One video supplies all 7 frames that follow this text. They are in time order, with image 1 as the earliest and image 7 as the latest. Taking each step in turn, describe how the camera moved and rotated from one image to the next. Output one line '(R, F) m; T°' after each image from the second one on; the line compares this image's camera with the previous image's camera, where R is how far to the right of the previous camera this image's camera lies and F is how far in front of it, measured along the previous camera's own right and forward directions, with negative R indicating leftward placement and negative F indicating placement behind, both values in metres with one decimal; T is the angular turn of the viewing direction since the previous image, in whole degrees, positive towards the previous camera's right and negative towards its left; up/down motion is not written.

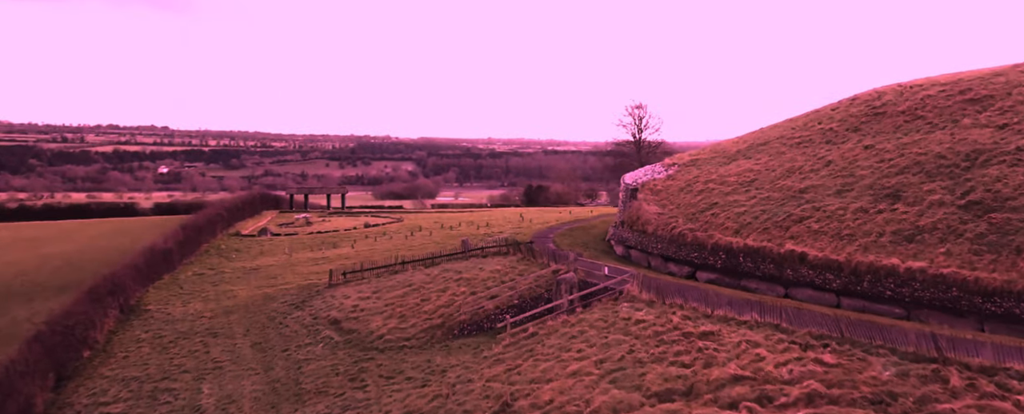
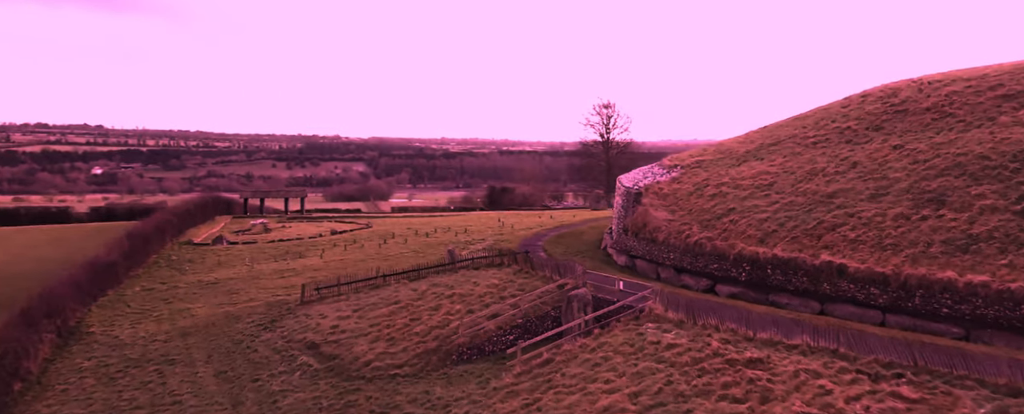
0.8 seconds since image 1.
(-1.5, +2.2) m; +4°
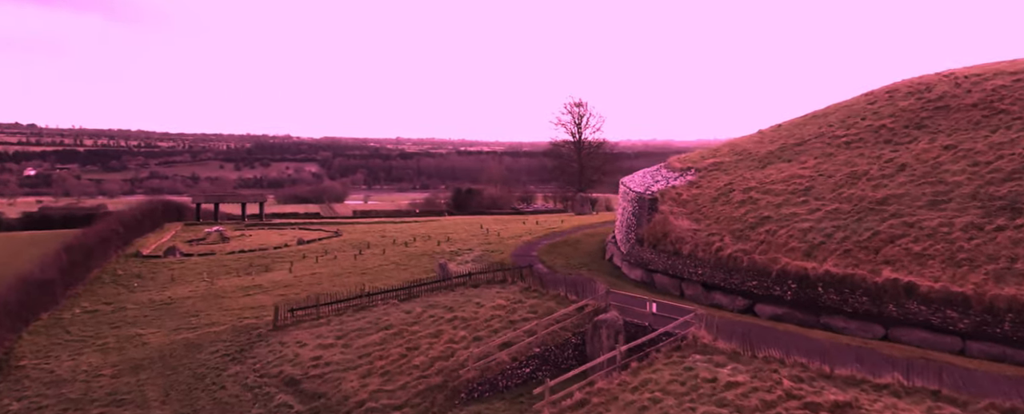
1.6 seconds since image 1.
(-1.6, +2.6) m; +4°
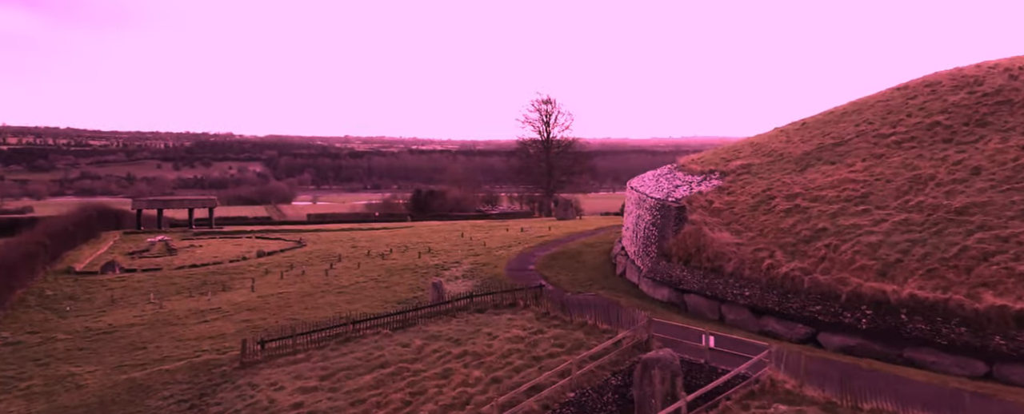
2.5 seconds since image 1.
(-1.7, +3.0) m; +4°
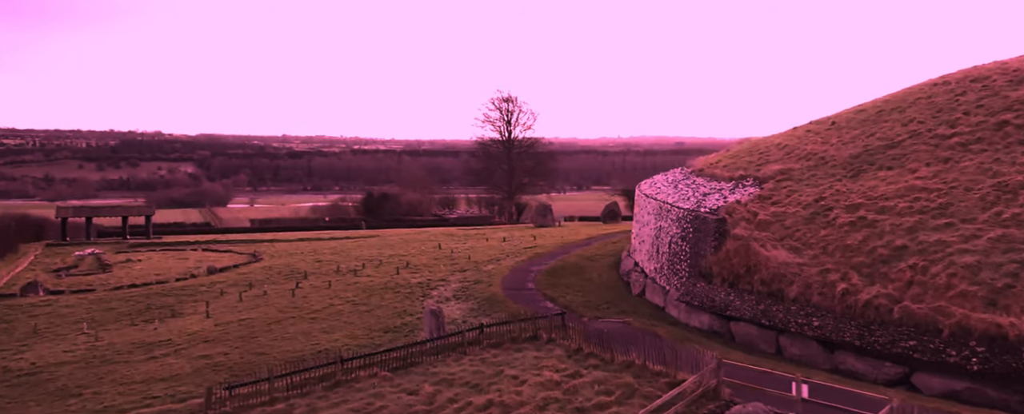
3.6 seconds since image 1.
(-1.9, +2.9) m; +5°
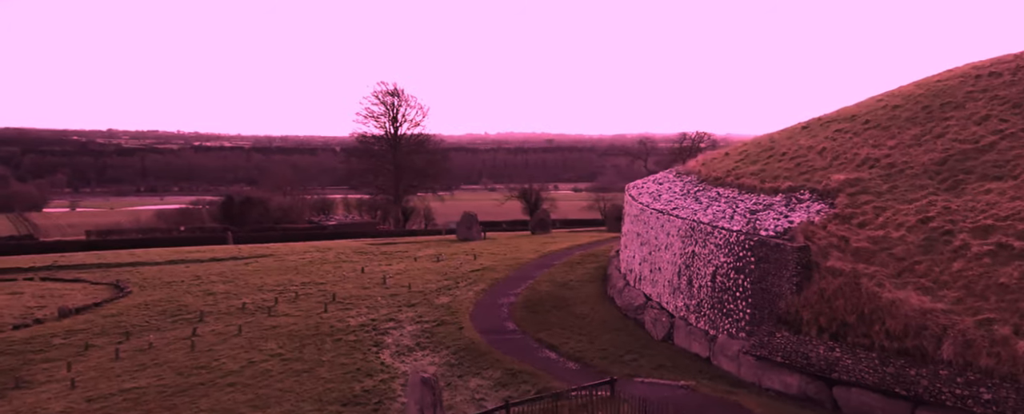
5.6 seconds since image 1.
(-2.6, +5.2) m; +10°
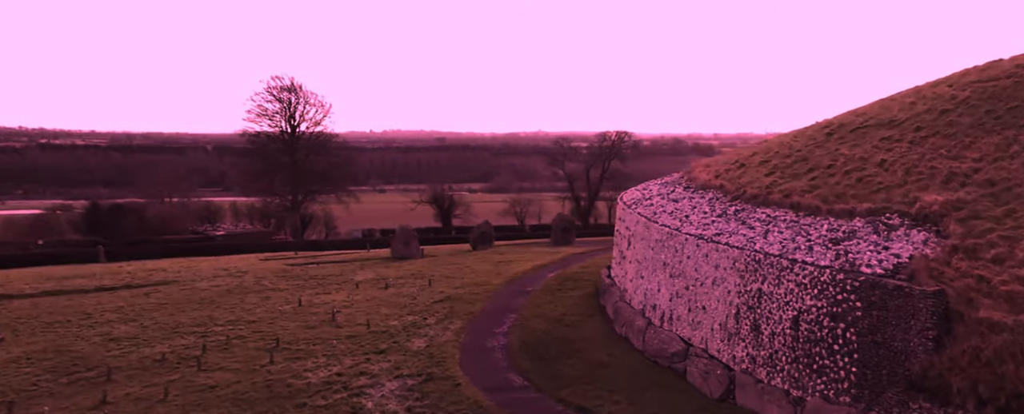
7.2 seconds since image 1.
(-2.3, +3.8) m; +7°
